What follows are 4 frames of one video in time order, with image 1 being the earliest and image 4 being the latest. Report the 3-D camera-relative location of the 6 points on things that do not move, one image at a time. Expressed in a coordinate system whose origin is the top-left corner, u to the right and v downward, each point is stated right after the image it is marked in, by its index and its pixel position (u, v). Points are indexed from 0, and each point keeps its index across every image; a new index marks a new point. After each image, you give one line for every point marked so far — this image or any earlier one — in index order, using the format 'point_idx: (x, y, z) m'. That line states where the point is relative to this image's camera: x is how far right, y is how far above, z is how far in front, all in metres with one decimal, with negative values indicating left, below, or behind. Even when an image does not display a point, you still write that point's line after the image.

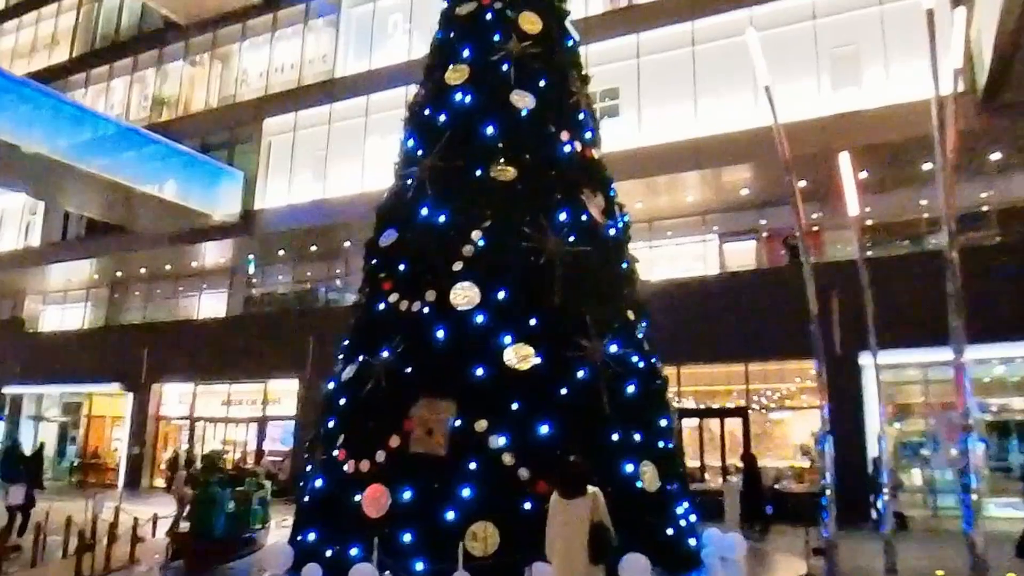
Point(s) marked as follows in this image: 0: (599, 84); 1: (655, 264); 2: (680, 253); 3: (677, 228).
0: (+2.0, +5.0, +18.7) m
1: (+3.3, +0.5, +17.3) m
2: (+3.8, +0.7, +17.3) m
3: (+3.9, +1.4, +17.8) m
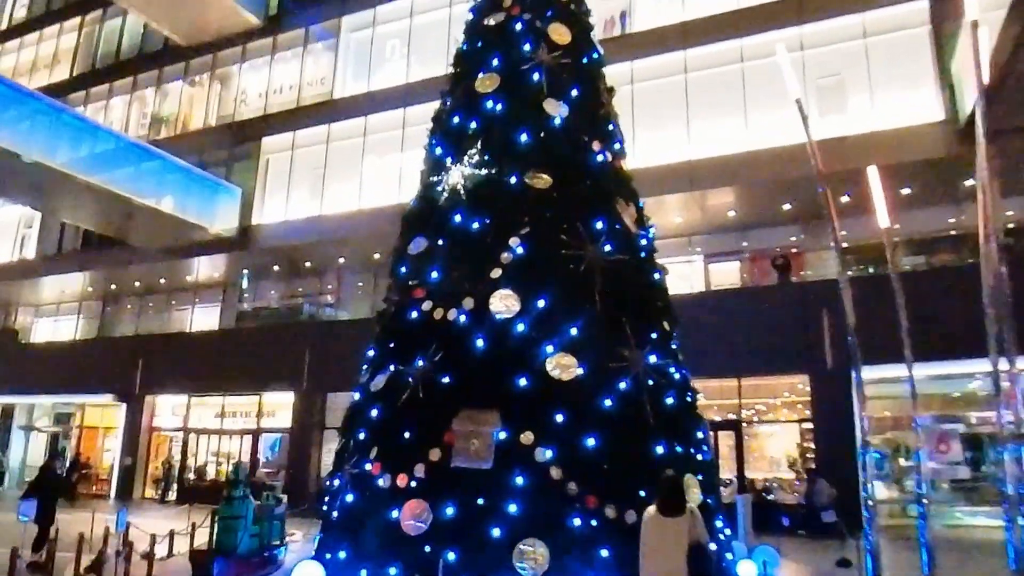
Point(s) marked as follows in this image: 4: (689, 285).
0: (+1.6, +4.5, +19.2) m
1: (+2.9, 0.0, +17.7) m
2: (+3.5, +0.3, +17.7) m
3: (+3.6, +0.9, +18.3) m
4: (+3.9, 0.0, +16.9) m
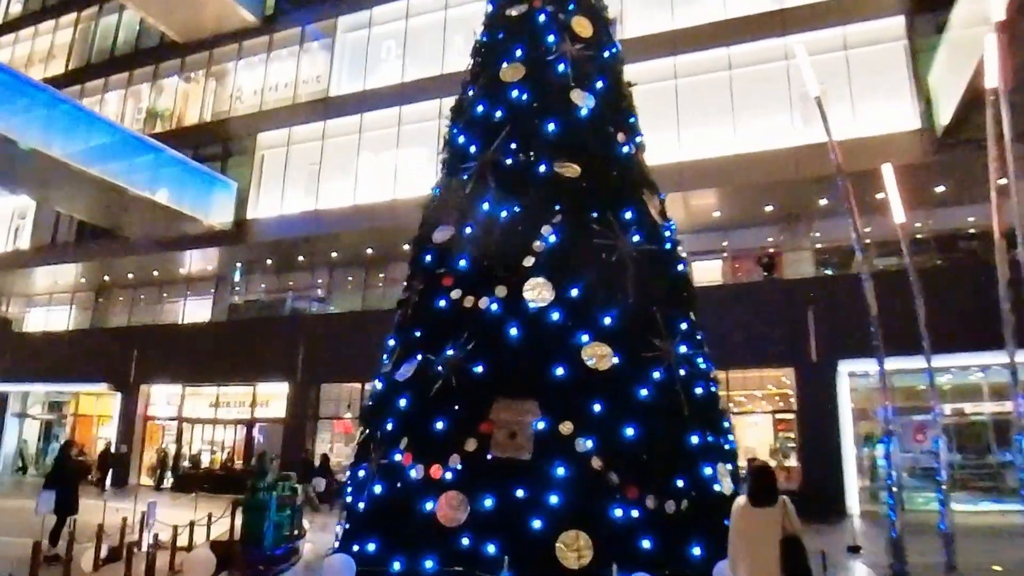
0: (+1.2, +4.6, +19.7) m
1: (+2.5, +0.1, +18.2) m
2: (+3.0, +0.3, +18.2) m
3: (+3.1, +0.9, +18.8) m
4: (+3.5, 0.0, +17.4) m
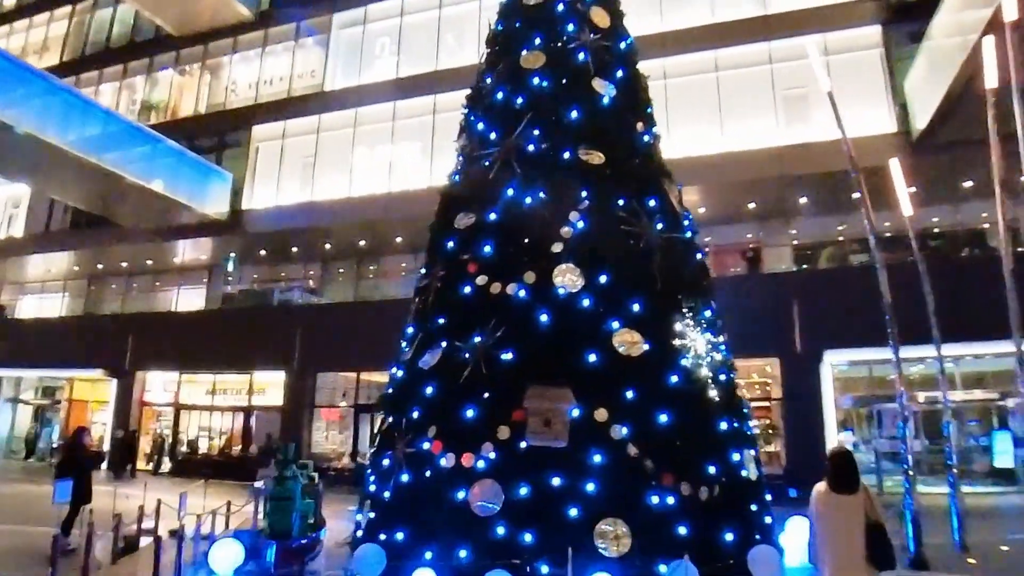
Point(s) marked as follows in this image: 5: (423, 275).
0: (+0.7, +4.7, +20.0) m
1: (+2.1, +0.2, +18.6) m
2: (+2.6, +0.4, +18.7) m
3: (+2.7, +1.1, +19.3) m
4: (+3.1, +0.1, +17.9) m
5: (-0.6, +0.1, +4.8) m
